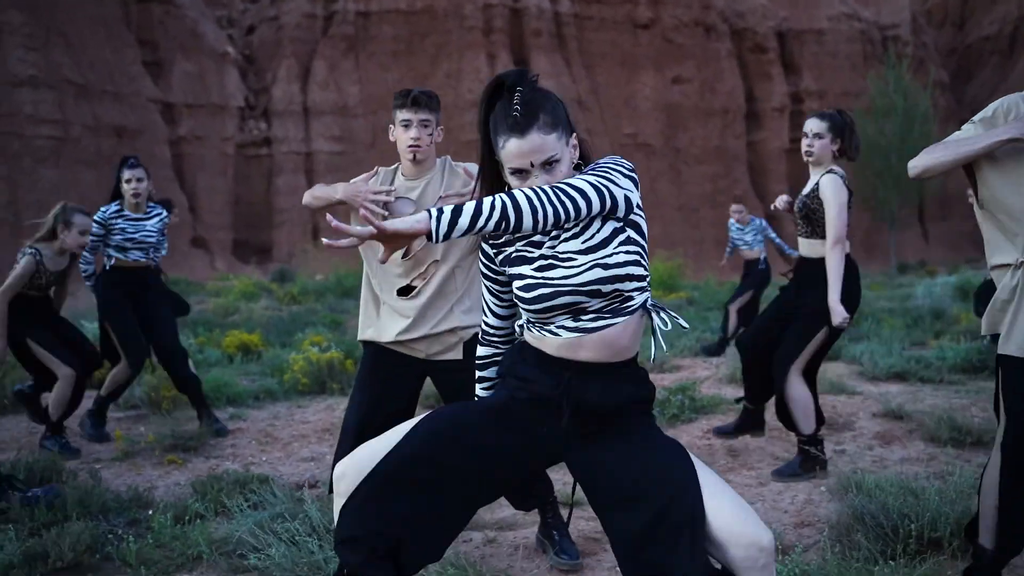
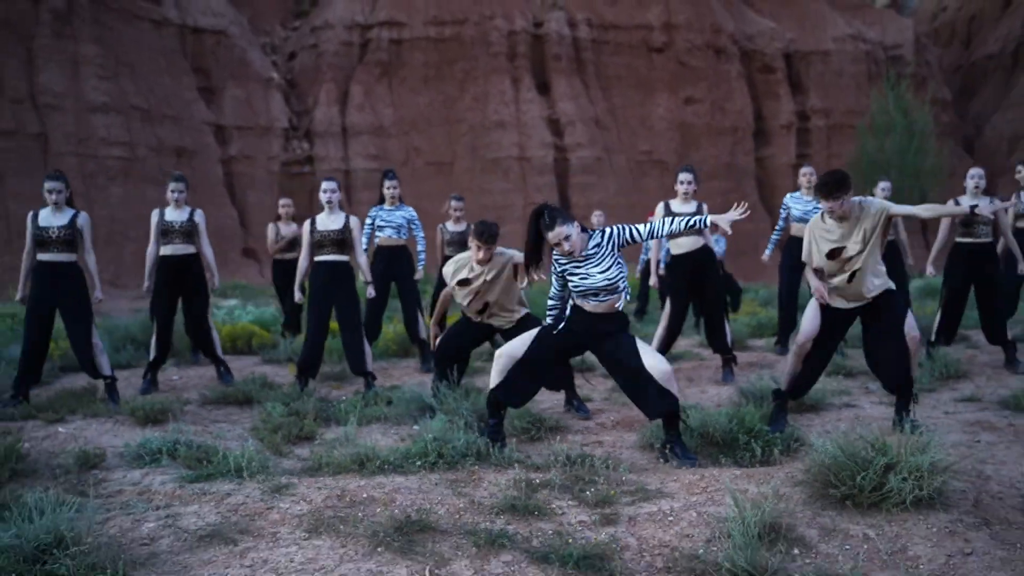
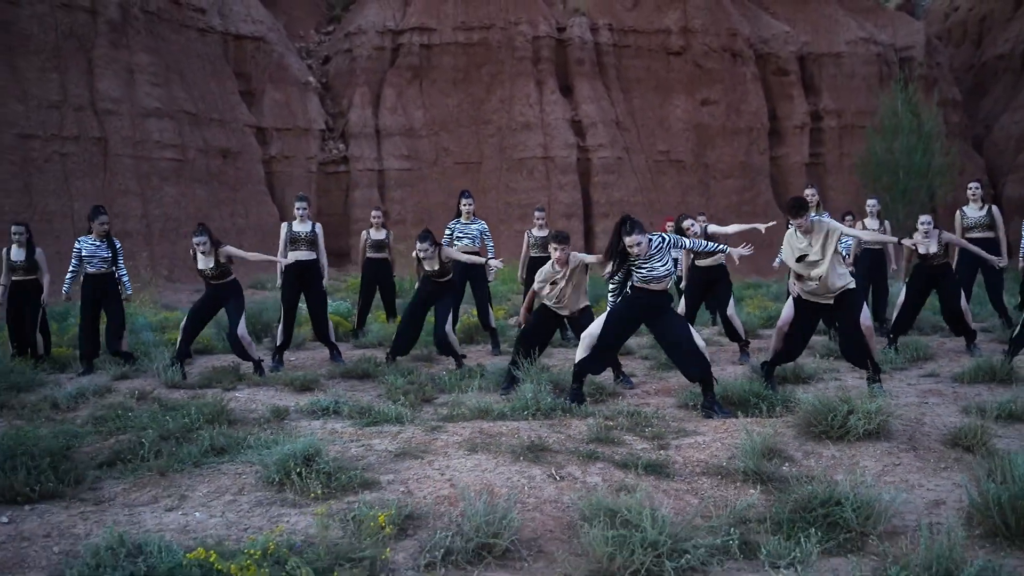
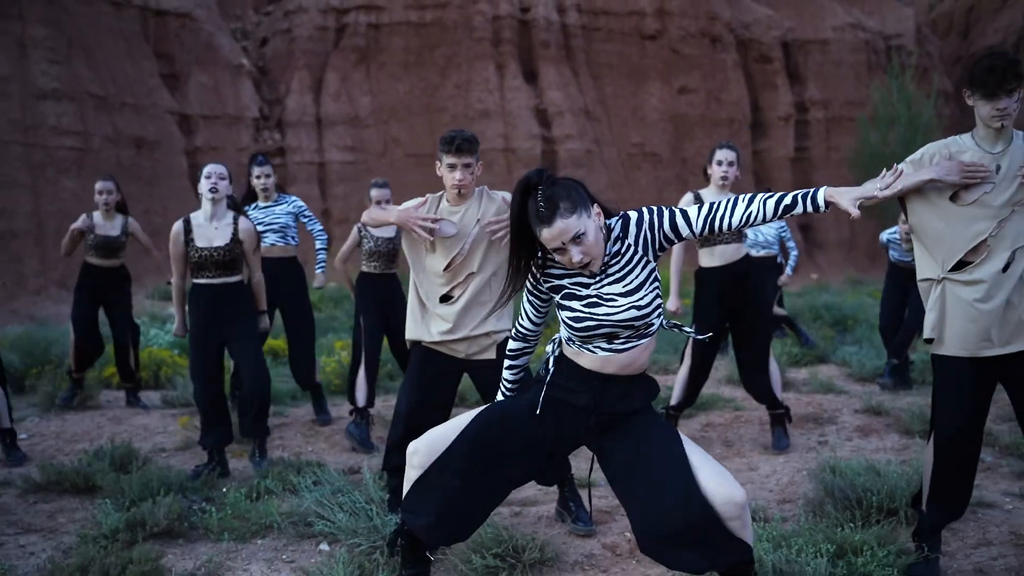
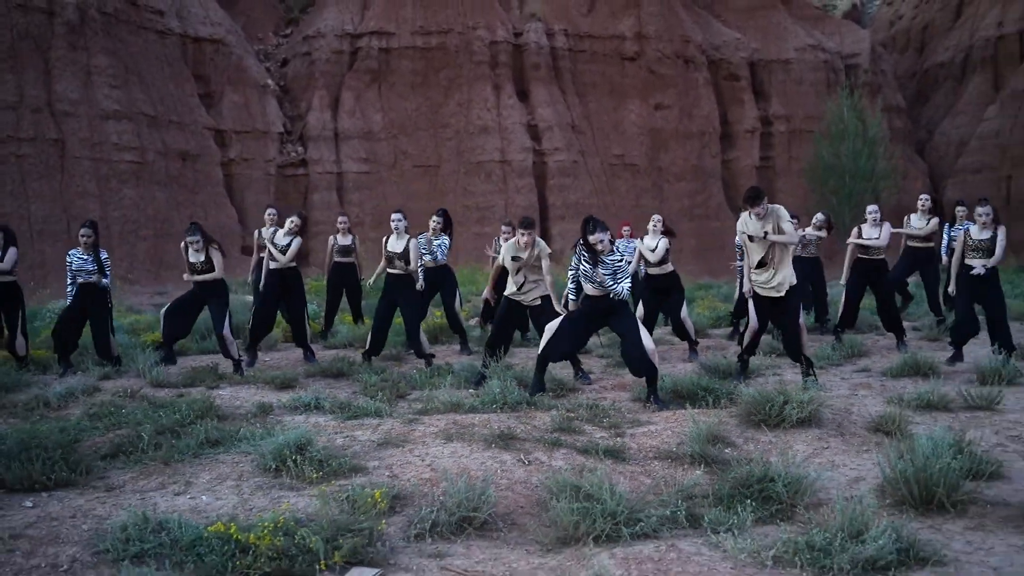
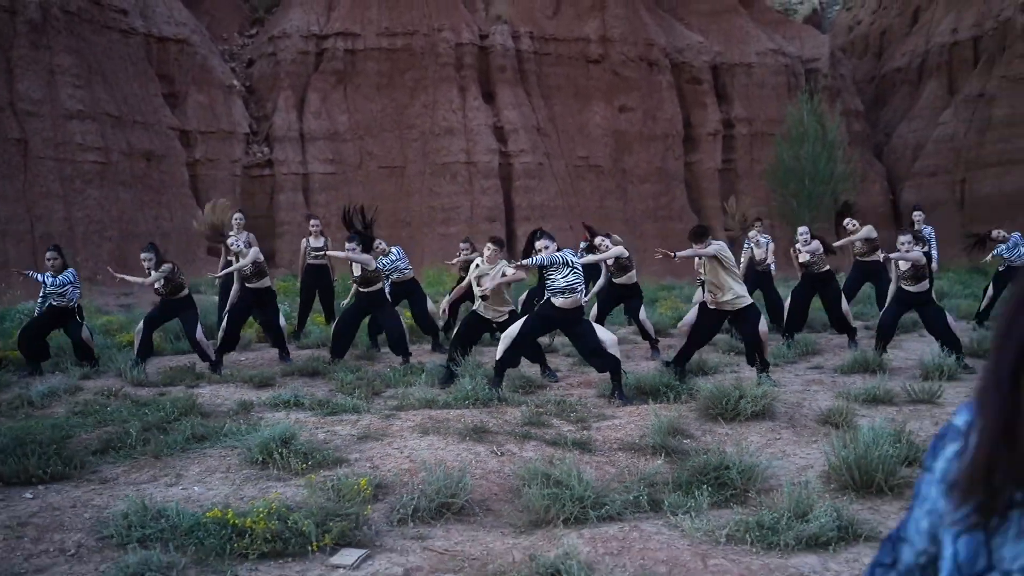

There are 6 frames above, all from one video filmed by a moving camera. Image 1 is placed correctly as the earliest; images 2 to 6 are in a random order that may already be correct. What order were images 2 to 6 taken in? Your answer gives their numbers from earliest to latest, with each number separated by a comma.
4, 2, 3, 5, 6
